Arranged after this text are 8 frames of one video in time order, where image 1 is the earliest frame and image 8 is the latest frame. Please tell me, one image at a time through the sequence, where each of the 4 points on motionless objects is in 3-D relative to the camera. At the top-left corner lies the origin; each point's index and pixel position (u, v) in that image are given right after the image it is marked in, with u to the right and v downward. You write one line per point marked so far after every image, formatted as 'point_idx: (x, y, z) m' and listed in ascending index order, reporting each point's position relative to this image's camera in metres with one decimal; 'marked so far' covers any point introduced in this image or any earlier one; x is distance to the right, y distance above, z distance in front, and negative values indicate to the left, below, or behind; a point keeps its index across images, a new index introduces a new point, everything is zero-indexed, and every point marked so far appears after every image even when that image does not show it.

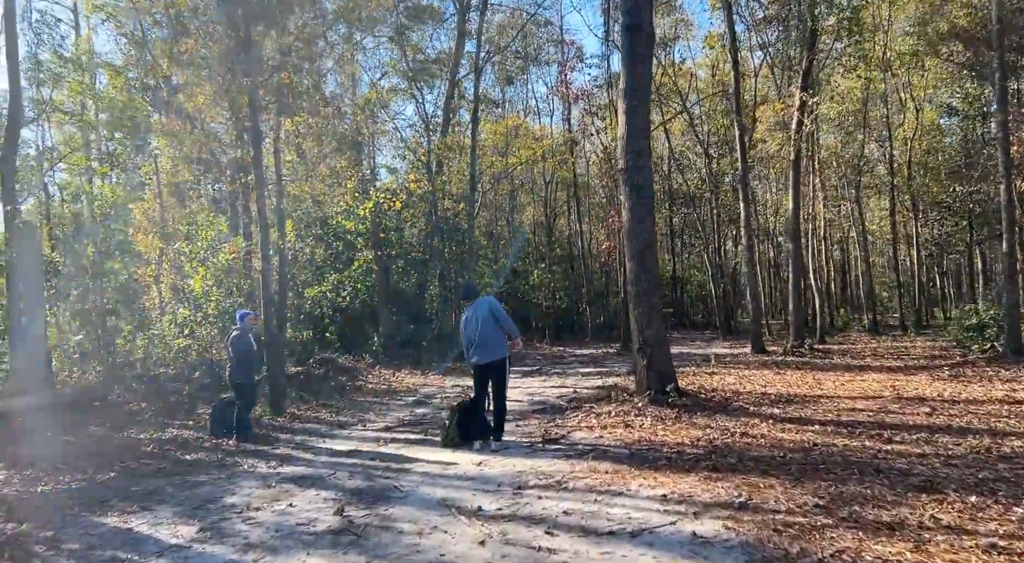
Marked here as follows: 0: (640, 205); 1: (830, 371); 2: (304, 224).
0: (+1.5, +0.9, +8.2) m
1: (+5.5, -1.5, +12.2) m
2: (-5.3, +1.5, +18.1) m
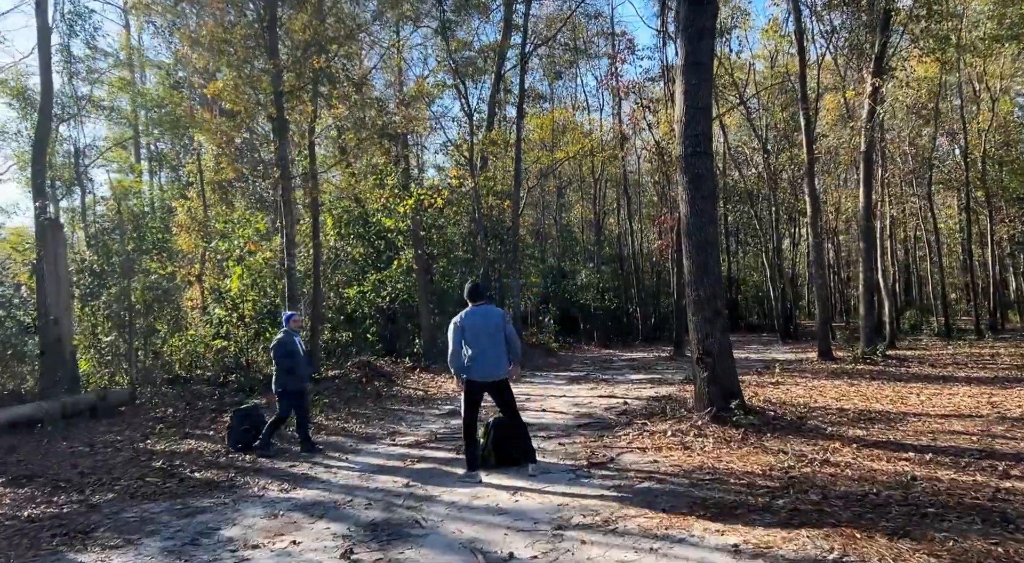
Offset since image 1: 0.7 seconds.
0: (+1.9, +0.9, +7.3) m
1: (+6.2, -1.5, +10.9) m
2: (-4.1, +1.5, +17.6) m
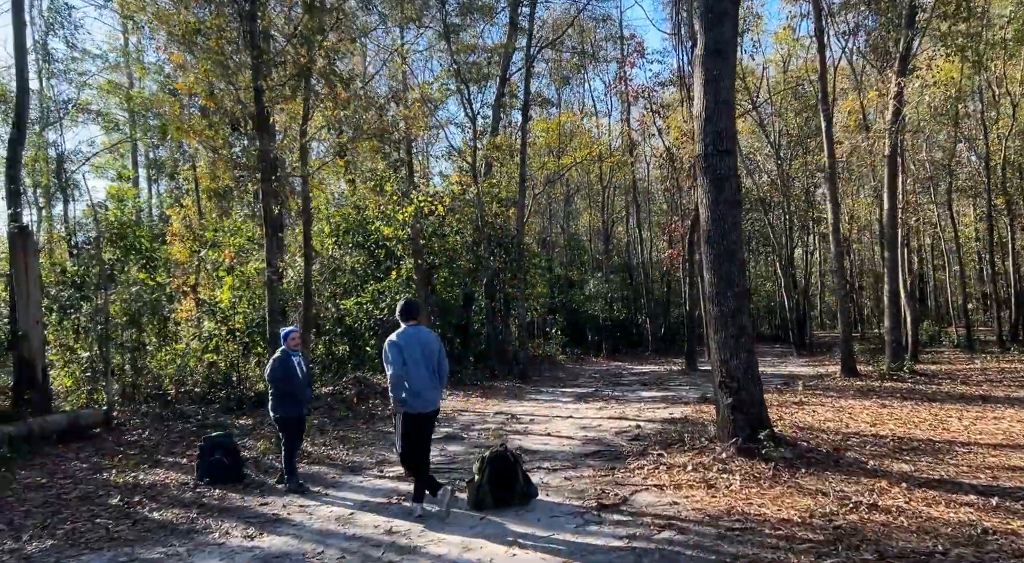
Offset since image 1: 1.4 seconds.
0: (+1.9, +0.7, +6.5) m
1: (+6.3, -1.7, +10.1) m
2: (-4.0, +1.2, +16.9) m
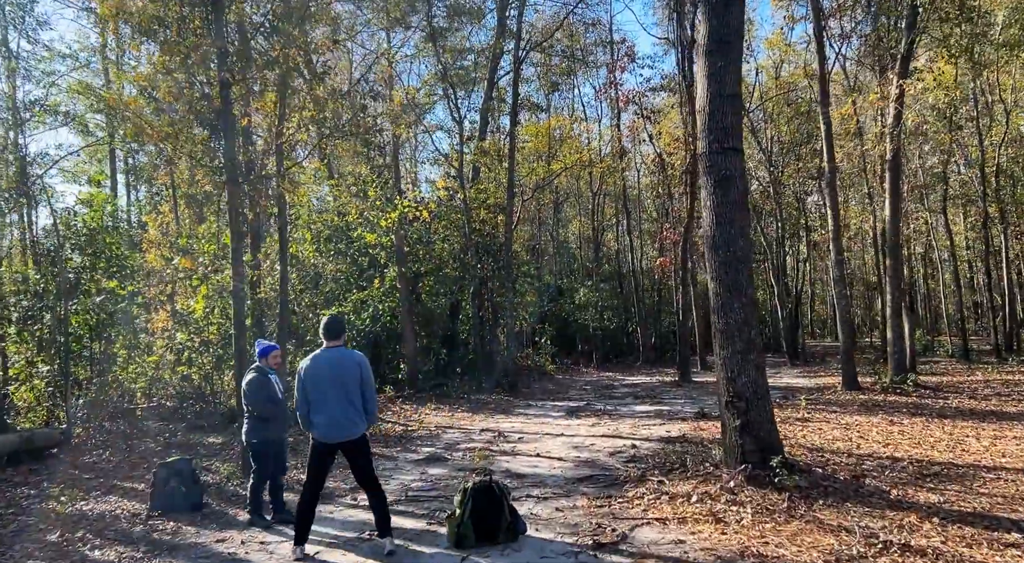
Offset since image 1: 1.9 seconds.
0: (+1.8, +0.7, +5.9) m
1: (+6.1, -1.8, +9.6) m
2: (-4.3, +1.0, +16.2) m
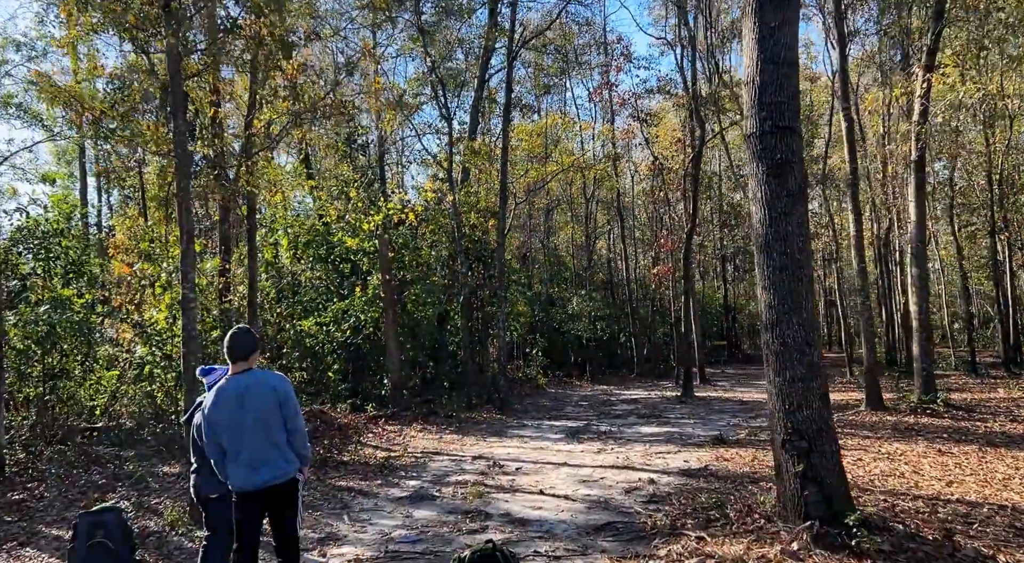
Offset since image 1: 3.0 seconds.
0: (+1.9, +0.6, +4.8) m
1: (+6.0, -2.0, +8.5) m
2: (-4.5, +0.8, +15.0) m
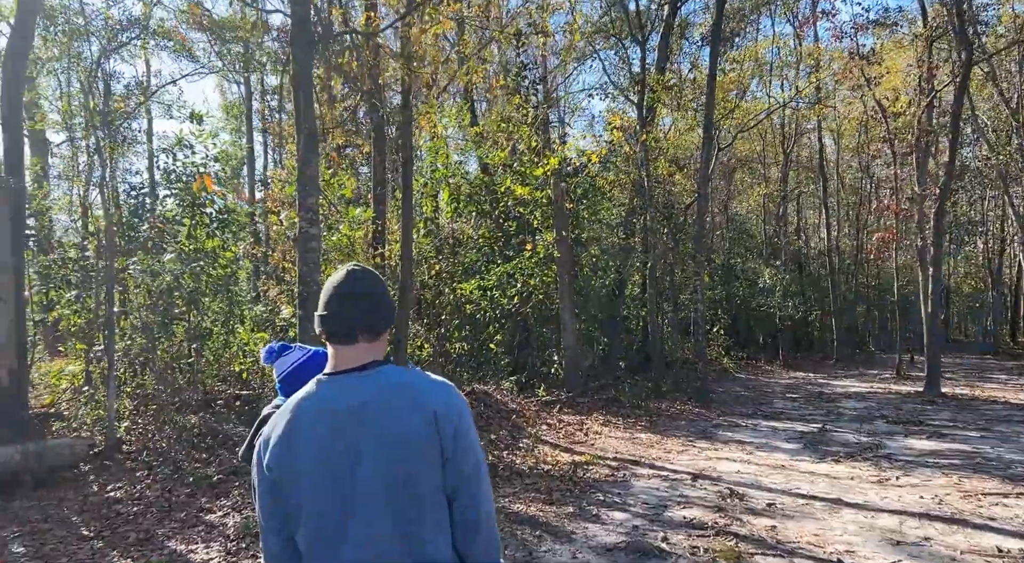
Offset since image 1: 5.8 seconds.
0: (+3.1, +0.8, +1.7) m
1: (+8.0, -1.7, +4.5) m
2: (-0.9, +1.6, +12.9) m
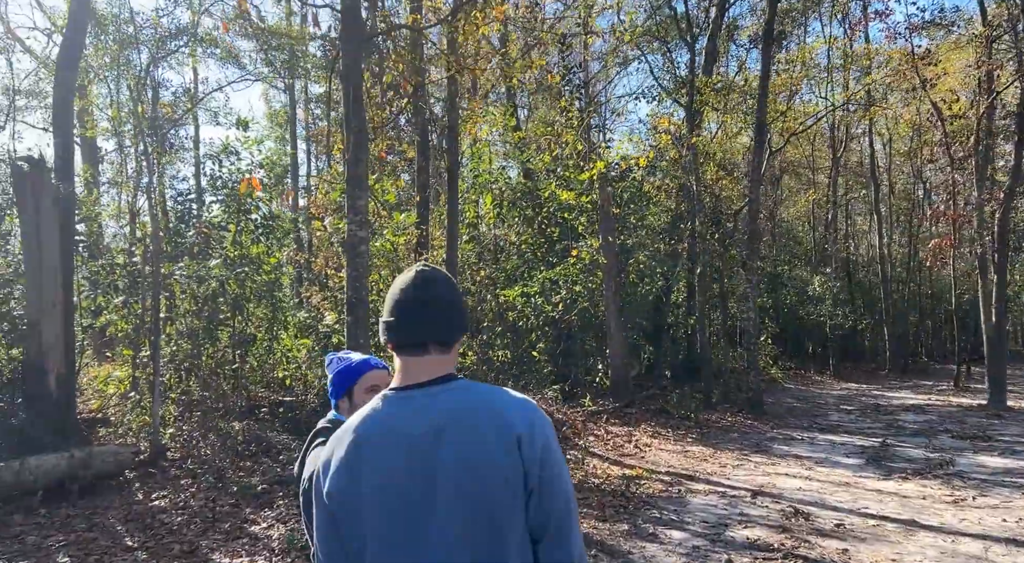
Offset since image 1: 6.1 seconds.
0: (+3.3, +0.8, +1.3) m
1: (+8.3, -1.7, +3.8) m
2: (-0.1, +1.5, +12.8) m
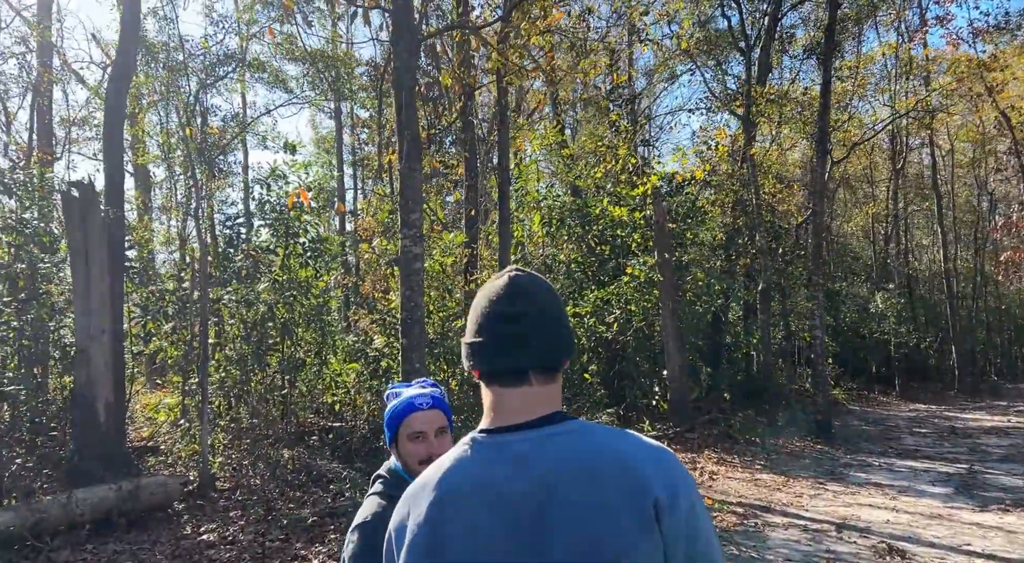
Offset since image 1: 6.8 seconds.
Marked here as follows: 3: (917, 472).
0: (+3.5, +0.9, +0.8) m
1: (+8.6, -1.7, +2.9) m
2: (+0.8, +1.1, +12.5) m
3: (+5.0, -2.3, +8.6) m
